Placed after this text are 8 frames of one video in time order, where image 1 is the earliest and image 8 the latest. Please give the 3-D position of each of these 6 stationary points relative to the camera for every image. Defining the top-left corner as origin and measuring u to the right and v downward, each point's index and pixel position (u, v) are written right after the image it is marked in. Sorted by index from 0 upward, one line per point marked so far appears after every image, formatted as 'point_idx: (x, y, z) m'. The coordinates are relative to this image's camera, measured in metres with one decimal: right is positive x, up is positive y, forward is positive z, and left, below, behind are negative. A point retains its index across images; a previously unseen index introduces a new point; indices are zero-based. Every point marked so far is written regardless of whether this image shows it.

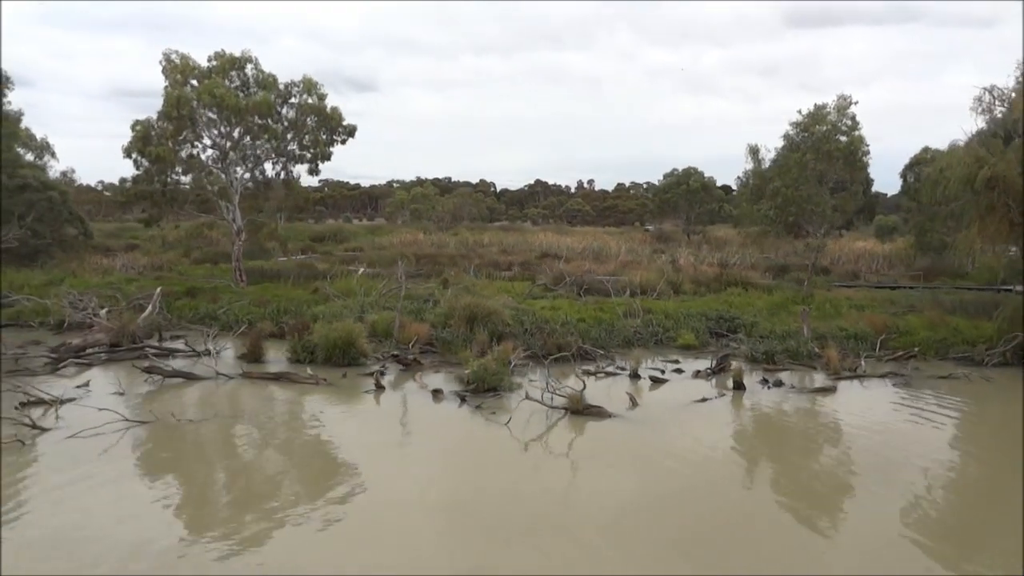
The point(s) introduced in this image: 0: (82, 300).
0: (-9.2, -0.3, +15.6) m
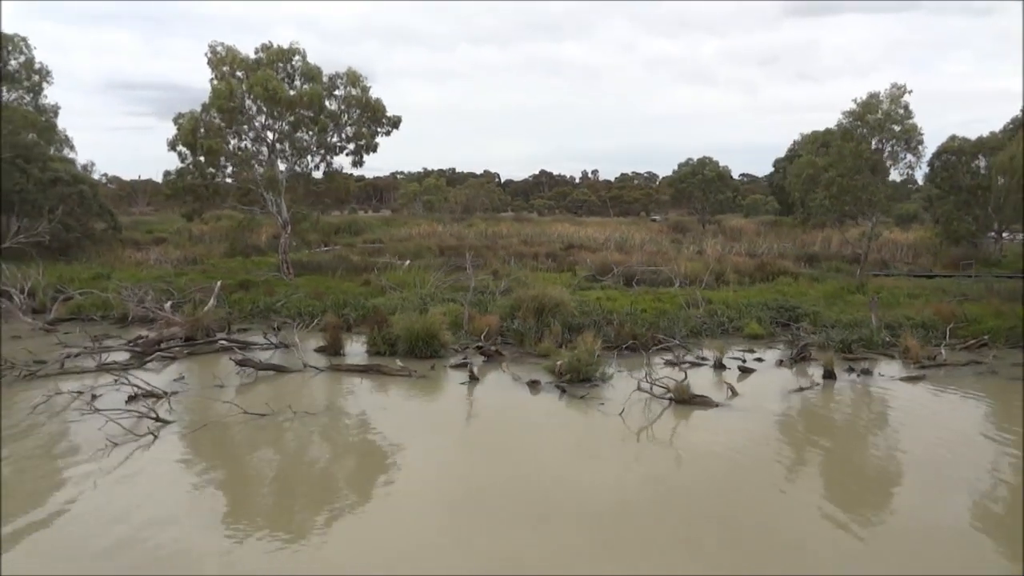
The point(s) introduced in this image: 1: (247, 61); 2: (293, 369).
0: (-8.0, -0.1, +15.7) m
1: (-6.5, +5.5, +17.9) m
2: (-3.1, -1.2, +10.7) m
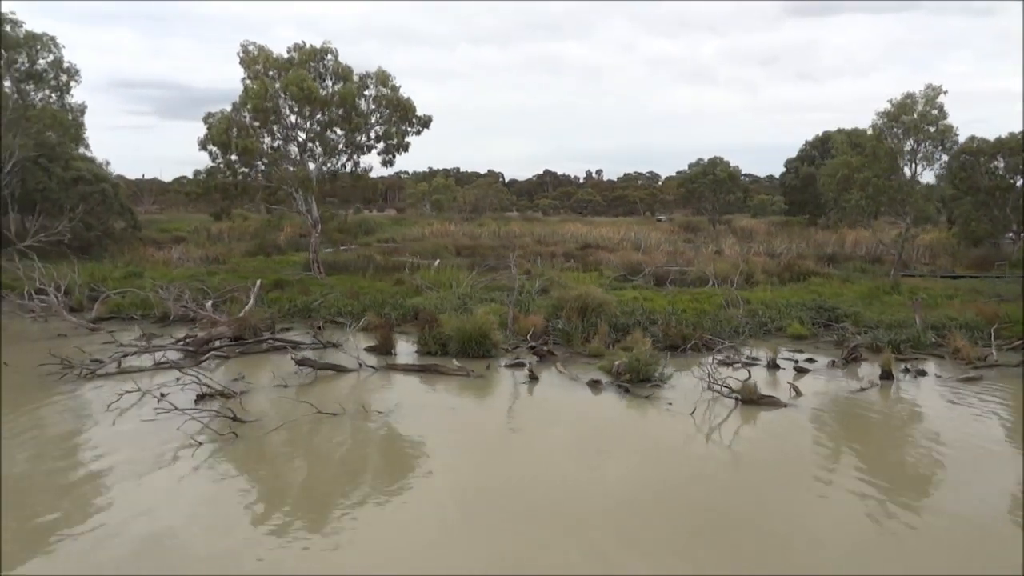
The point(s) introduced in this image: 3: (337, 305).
0: (-7.2, -0.1, +15.7) m
1: (-5.7, +5.6, +17.9) m
2: (-2.3, -1.2, +10.7) m
3: (-3.6, -0.3, +15.0) m
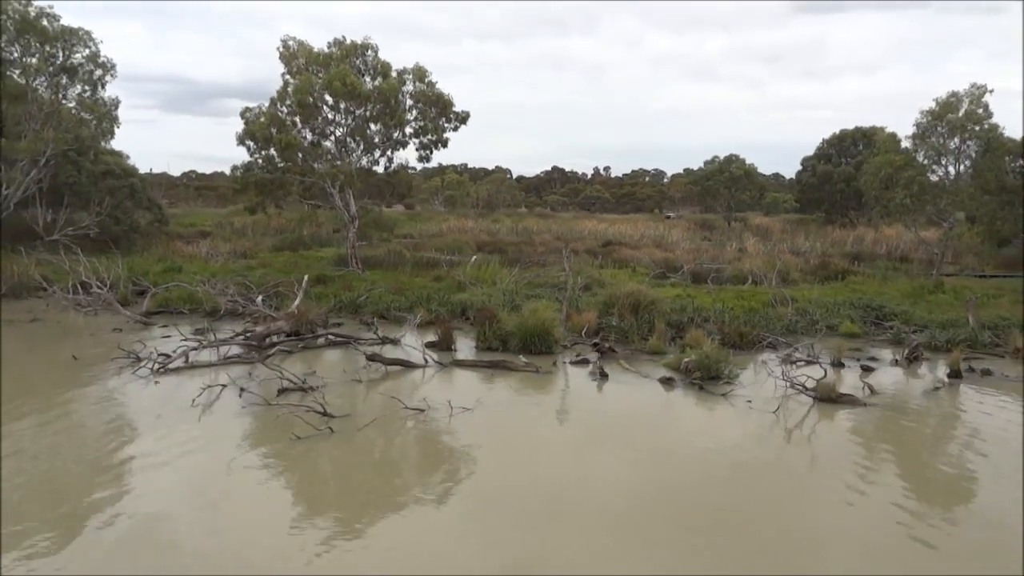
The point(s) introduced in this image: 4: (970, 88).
0: (-6.3, 0.0, +15.7) m
1: (-4.7, +5.7, +18.0) m
2: (-1.4, -1.1, +10.7) m
3: (-2.7, -0.3, +15.1) m
4: (+10.3, +4.5, +16.6) m
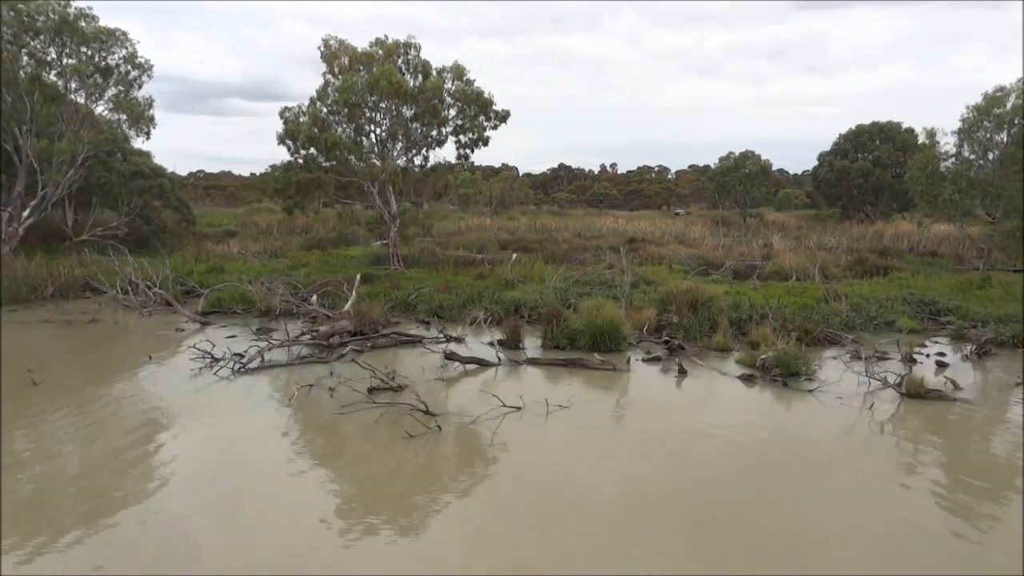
0: (-5.2, 0.0, +15.8) m
1: (-3.6, +5.7, +18.0) m
2: (-0.3, -1.1, +10.8) m
3: (-1.6, -0.2, +15.1) m
4: (+11.4, +4.6, +16.5) m
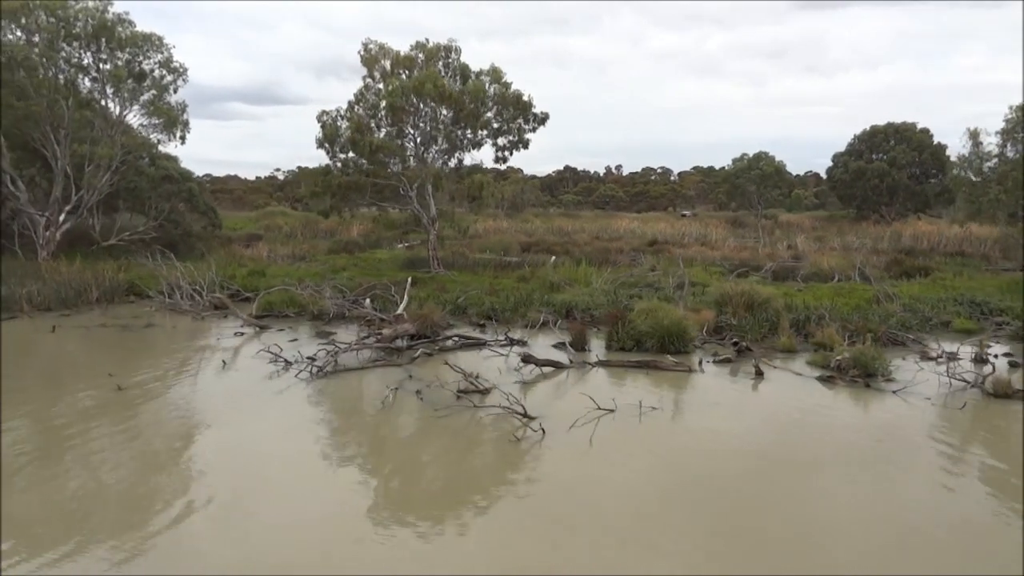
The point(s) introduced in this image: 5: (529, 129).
0: (-4.2, 0.0, +15.8) m
1: (-2.6, +5.6, +18.0) m
2: (+0.7, -1.1, +10.8) m
3: (-0.6, -0.3, +15.1) m
4: (+12.4, +4.6, +16.6) m
5: (+0.4, +4.3, +19.7) m
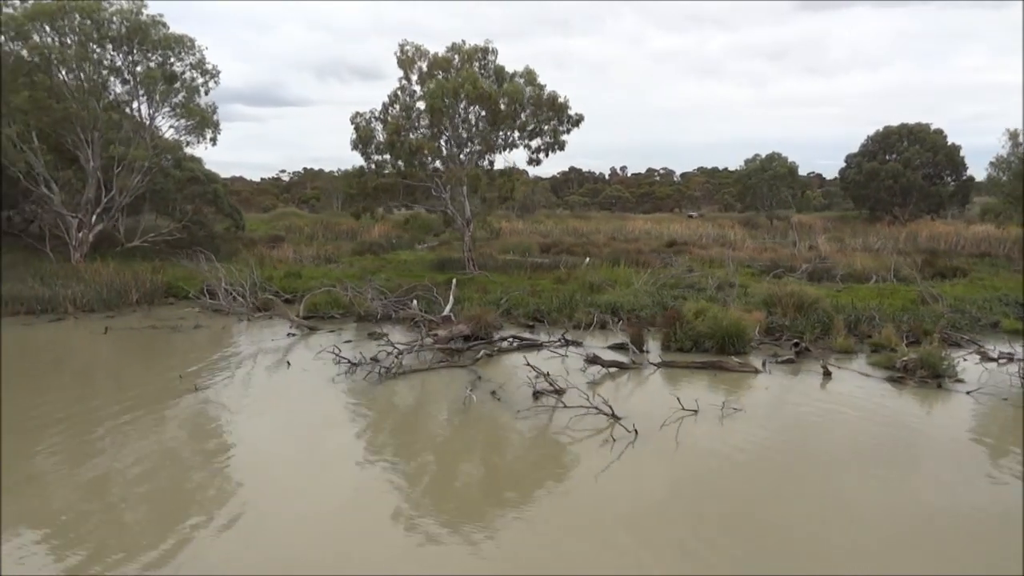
0: (-3.3, -0.1, +15.8) m
1: (-1.7, +5.6, +18.1) m
2: (+1.6, -1.1, +10.8) m
3: (+0.3, -0.3, +15.1) m
4: (+13.3, +4.6, +16.6) m
5: (+1.3, +4.2, +19.7) m
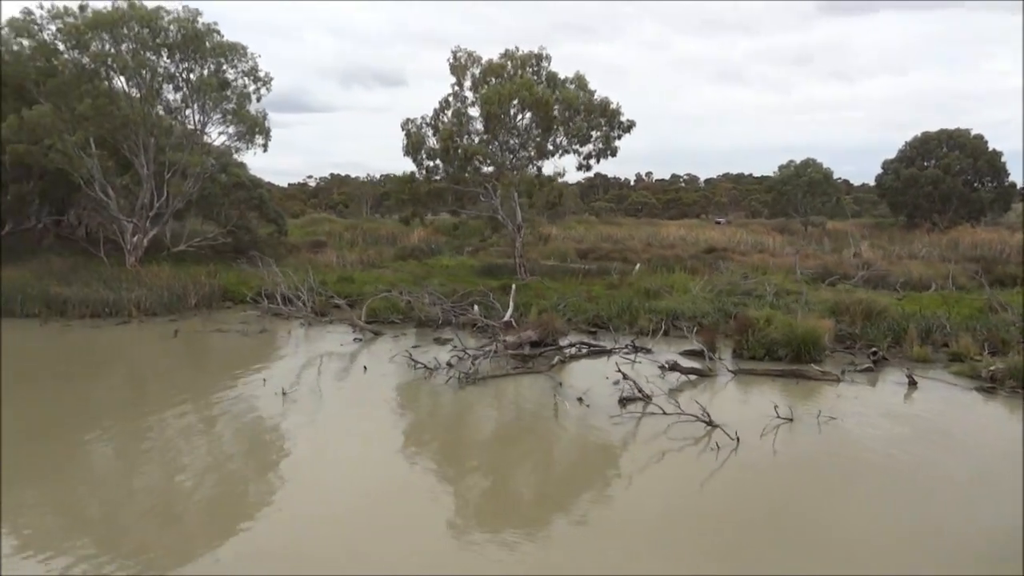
0: (-2.0, -0.2, +15.9) m
1: (-0.4, +5.5, +18.1) m
2: (+2.7, -1.2, +10.7) m
3: (+1.5, -0.4, +15.1) m
4: (+14.6, +4.4, +16.2) m
5: (+2.7, +4.1, +19.7) m
